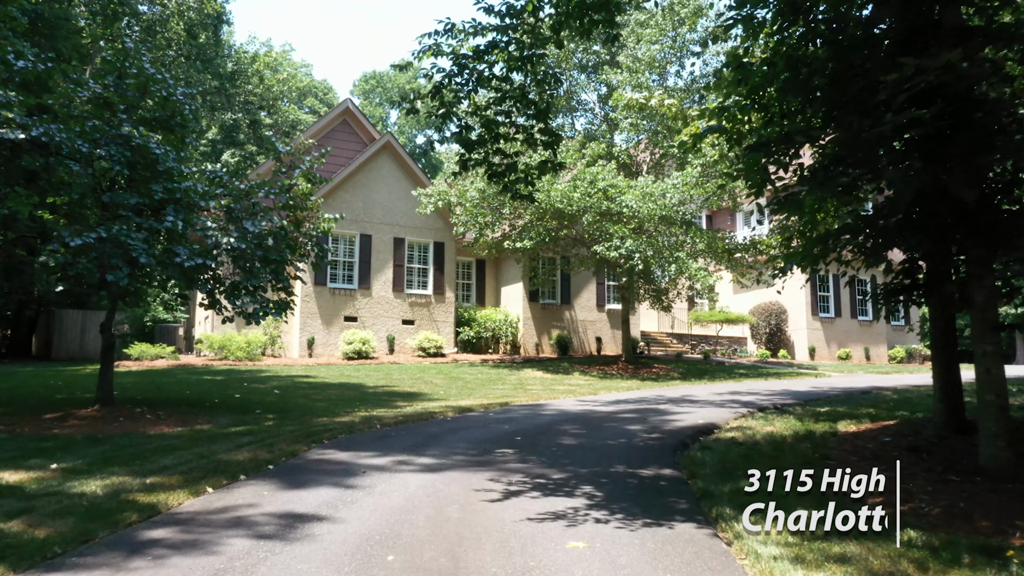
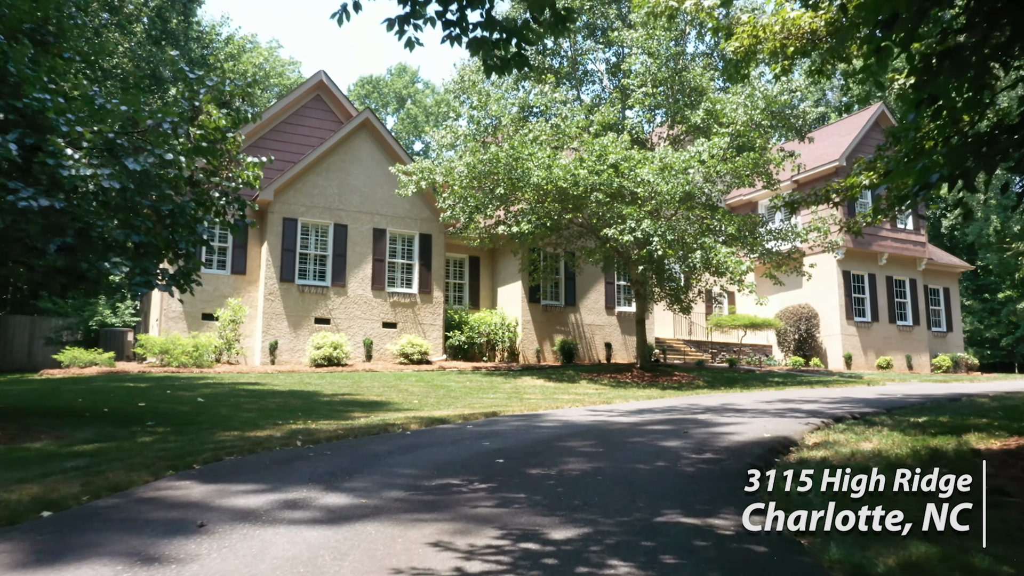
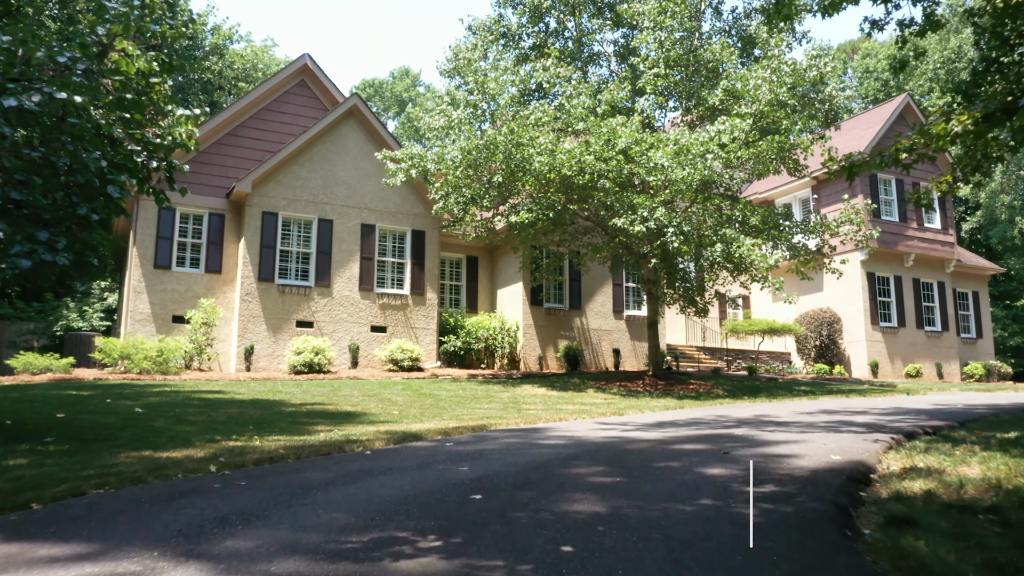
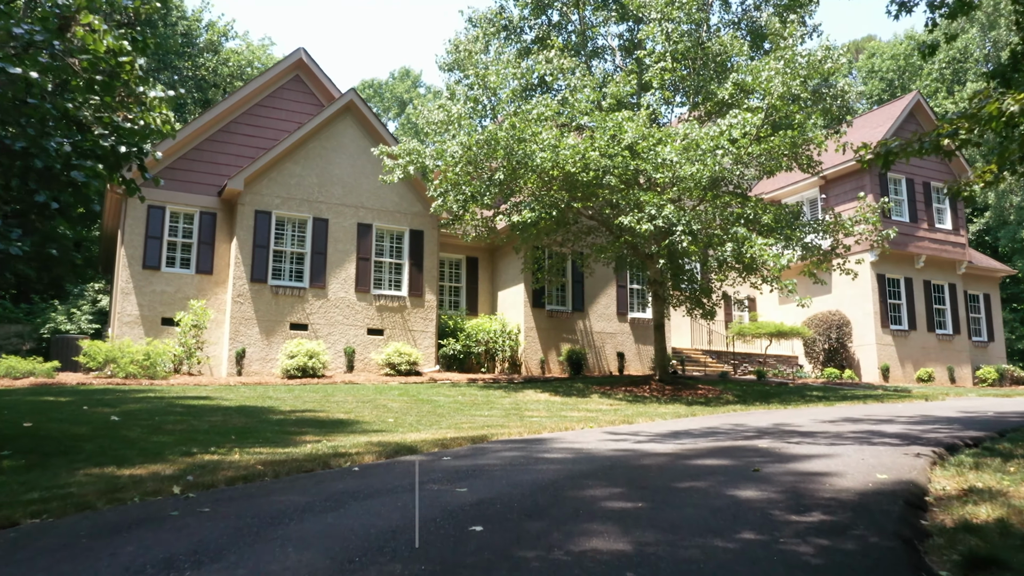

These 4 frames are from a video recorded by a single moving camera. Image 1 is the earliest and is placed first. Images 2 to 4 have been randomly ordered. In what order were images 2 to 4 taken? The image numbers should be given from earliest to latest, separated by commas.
2, 3, 4
